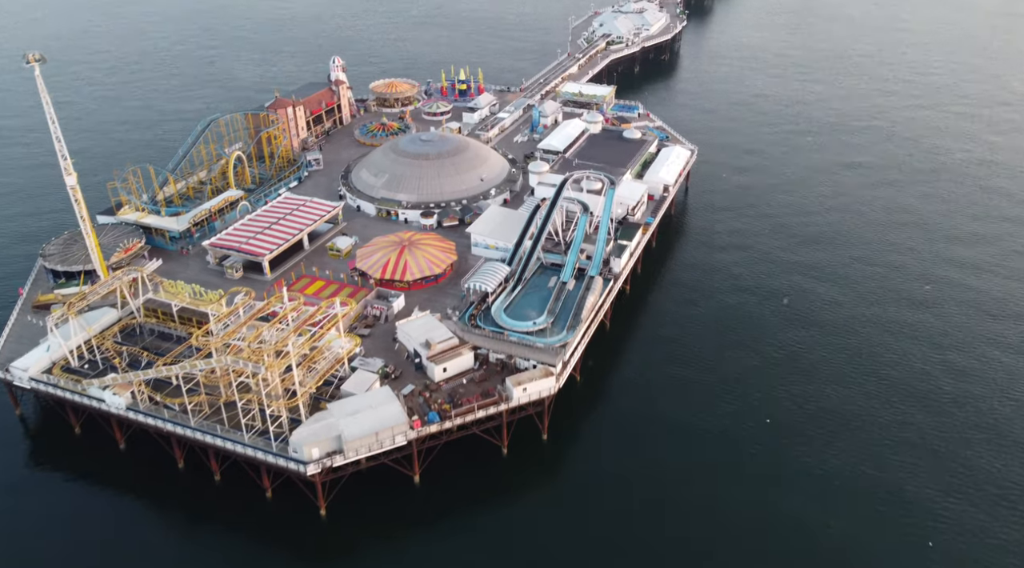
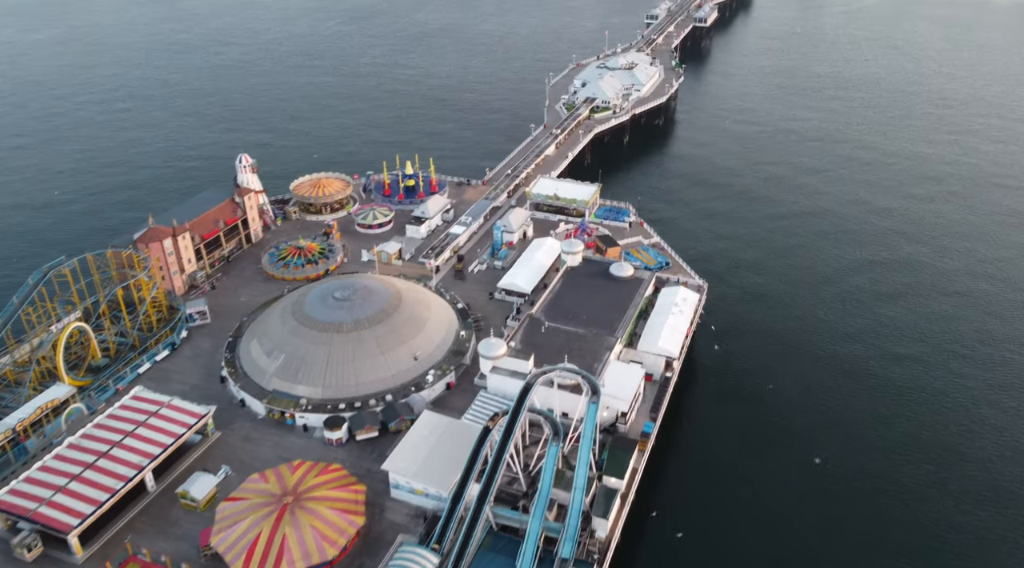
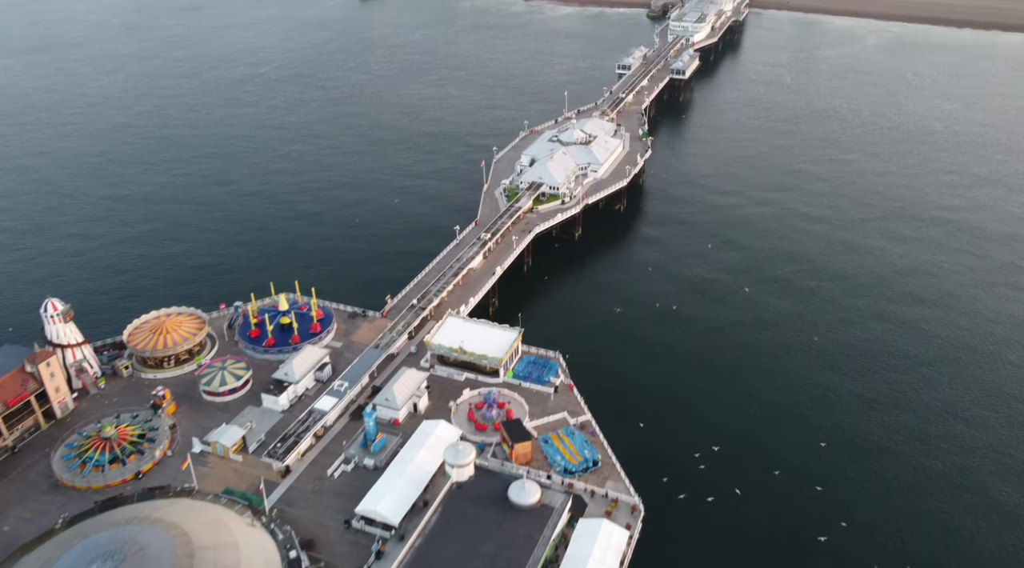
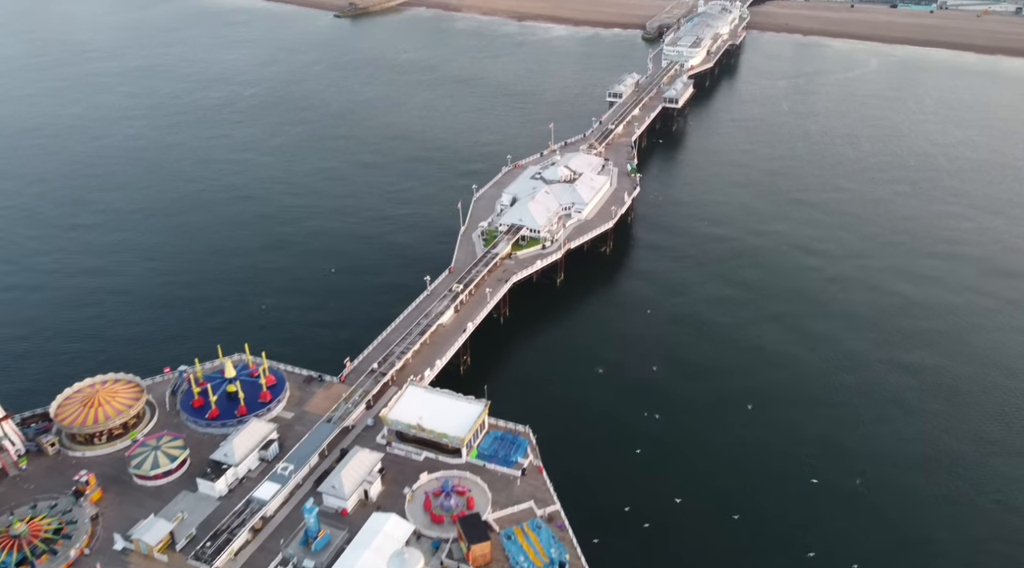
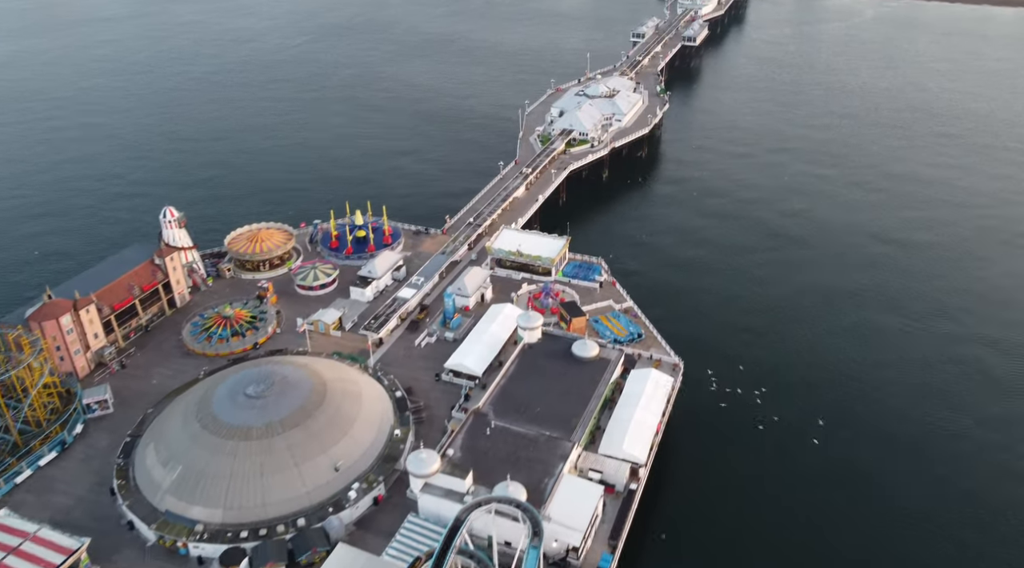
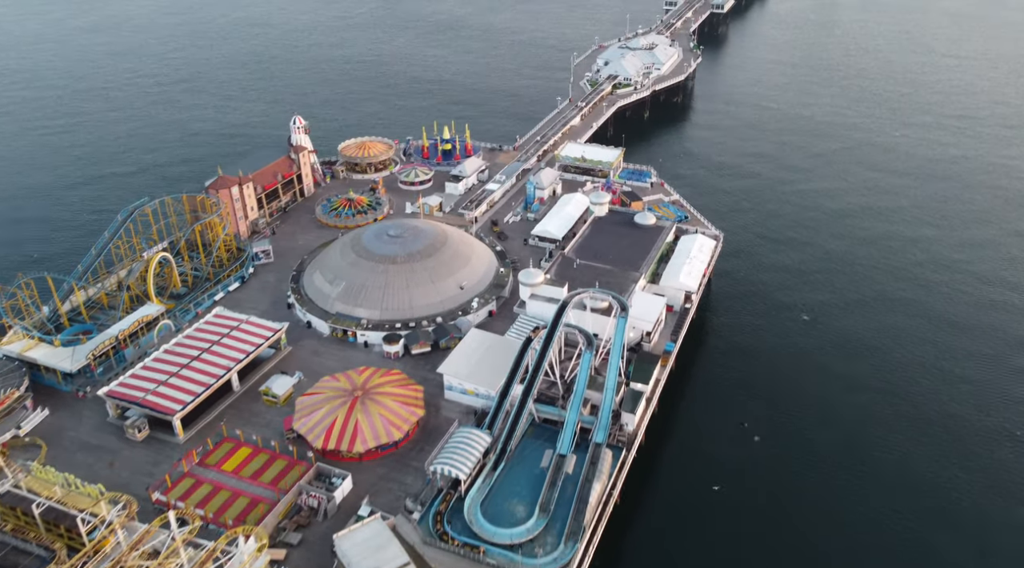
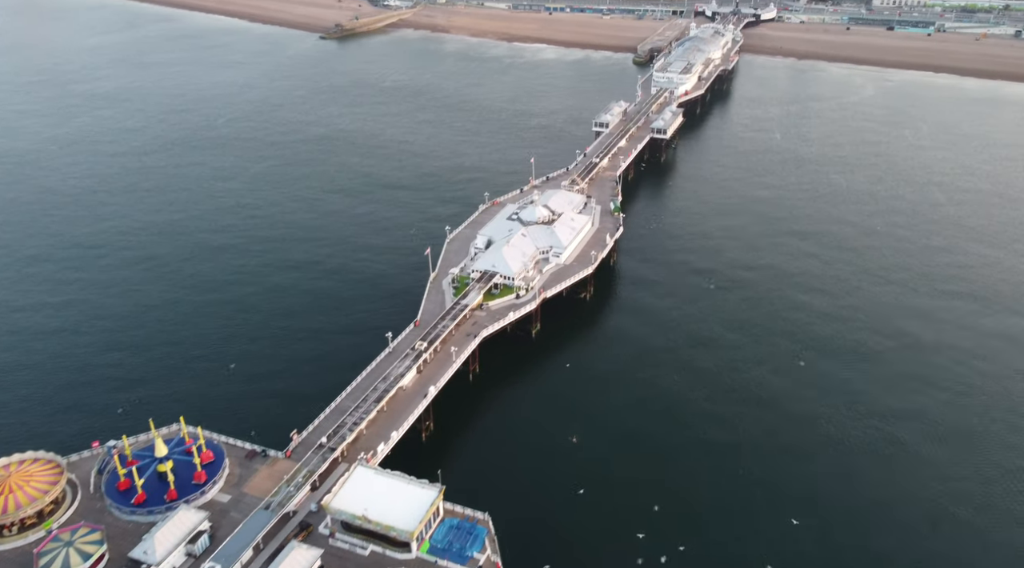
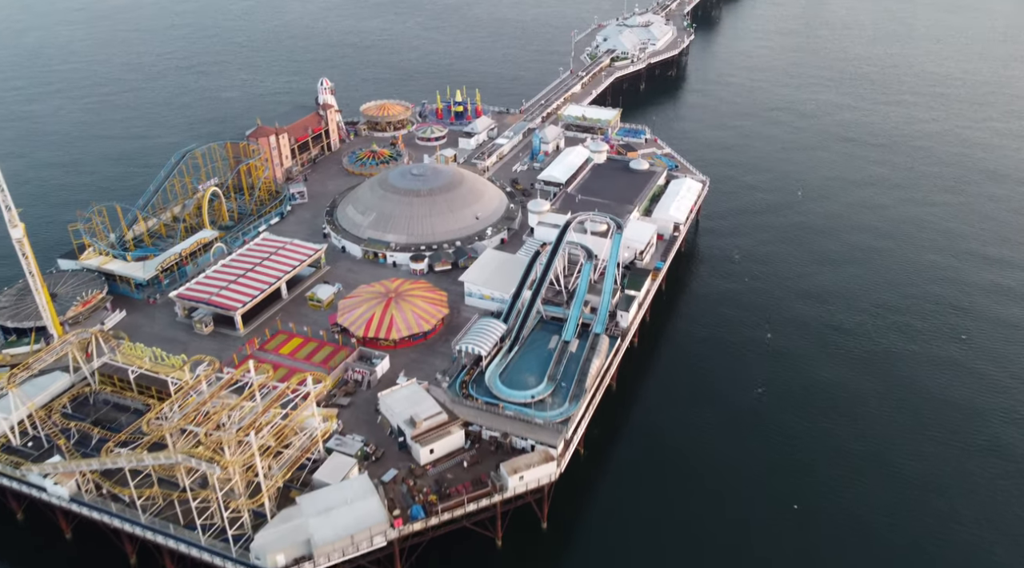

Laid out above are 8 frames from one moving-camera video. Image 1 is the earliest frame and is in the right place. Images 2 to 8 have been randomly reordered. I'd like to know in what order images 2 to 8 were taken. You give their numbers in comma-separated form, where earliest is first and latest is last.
8, 6, 2, 5, 3, 4, 7
